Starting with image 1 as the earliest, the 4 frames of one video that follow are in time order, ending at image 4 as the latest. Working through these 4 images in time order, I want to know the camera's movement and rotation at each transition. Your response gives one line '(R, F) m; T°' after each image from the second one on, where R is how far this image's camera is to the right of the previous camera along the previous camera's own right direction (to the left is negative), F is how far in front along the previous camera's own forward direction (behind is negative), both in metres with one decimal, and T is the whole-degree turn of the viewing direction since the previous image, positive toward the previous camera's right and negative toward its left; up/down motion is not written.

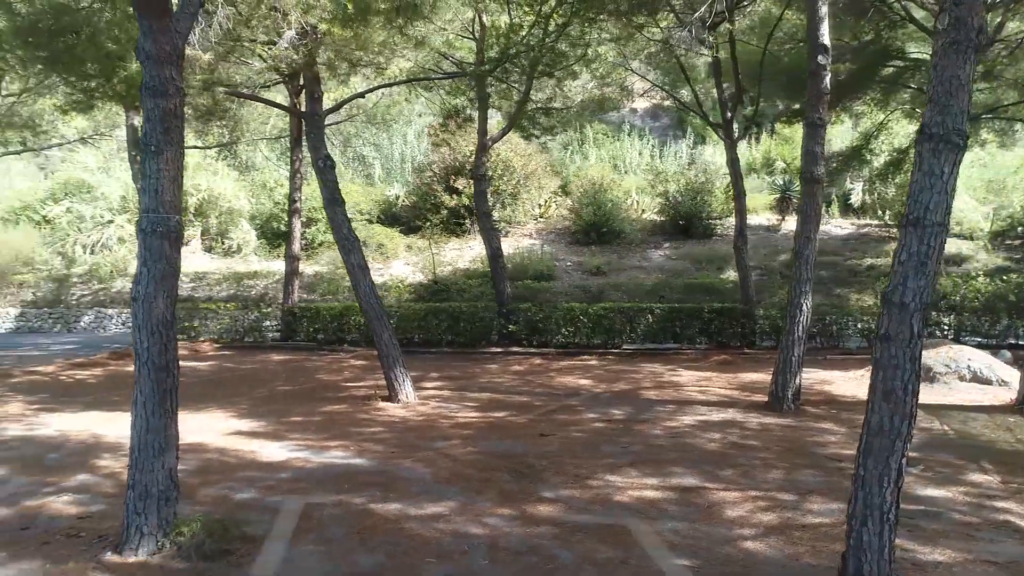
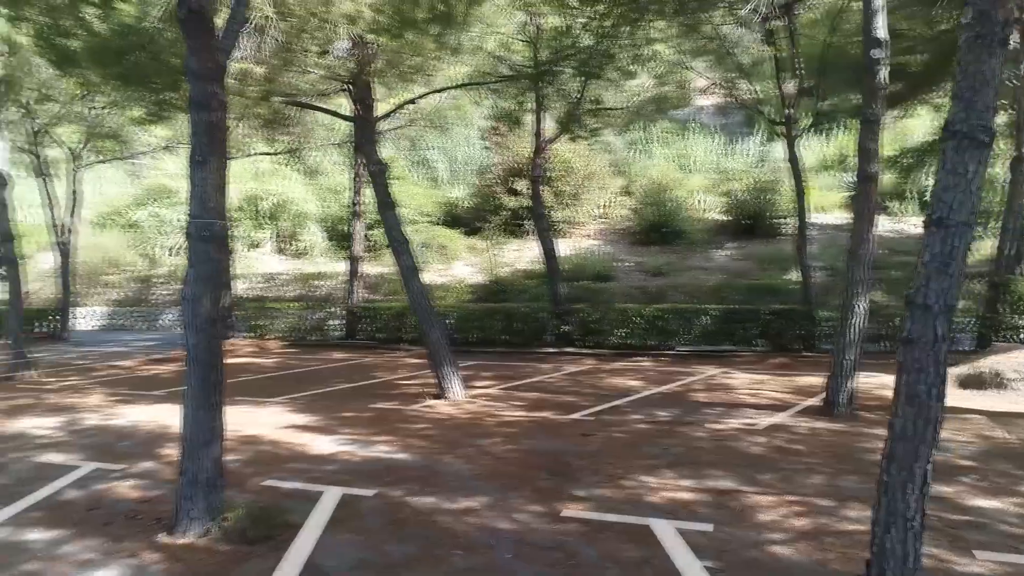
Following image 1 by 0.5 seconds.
(+0.3, -0.1) m; -6°
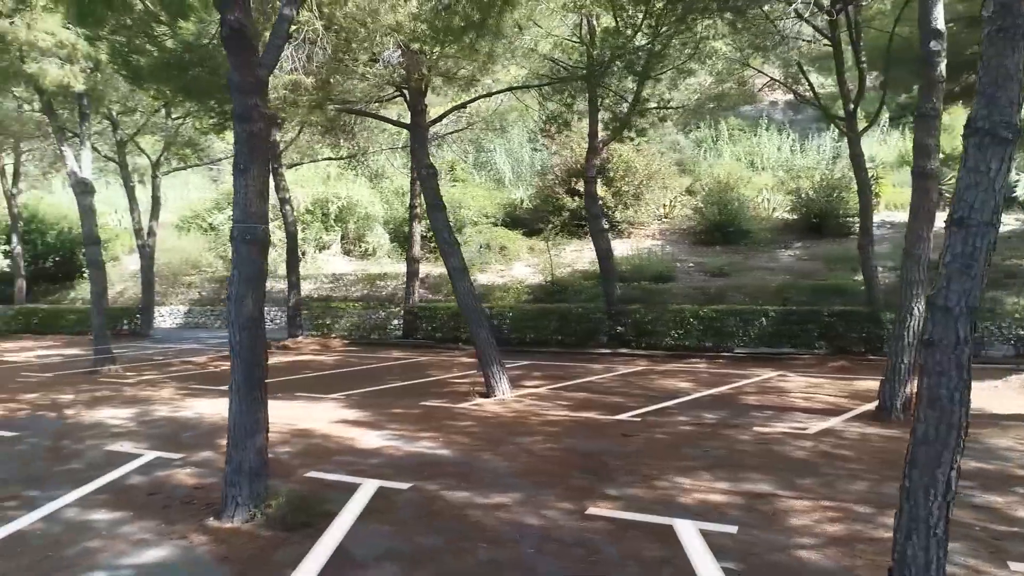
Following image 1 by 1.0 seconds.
(+0.3, -0.1) m; -6°
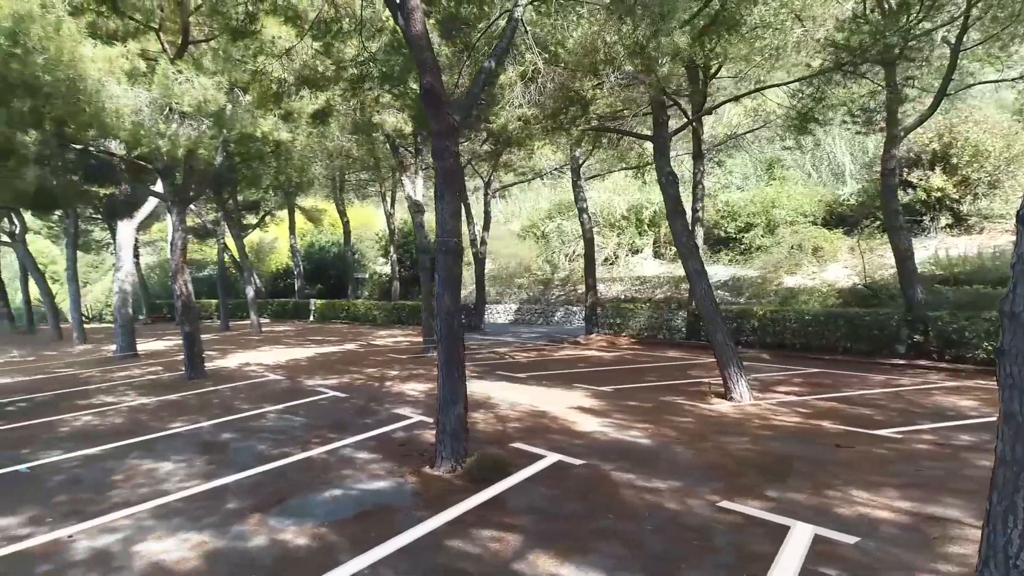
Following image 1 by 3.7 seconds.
(+1.6, -0.4) m; -28°
